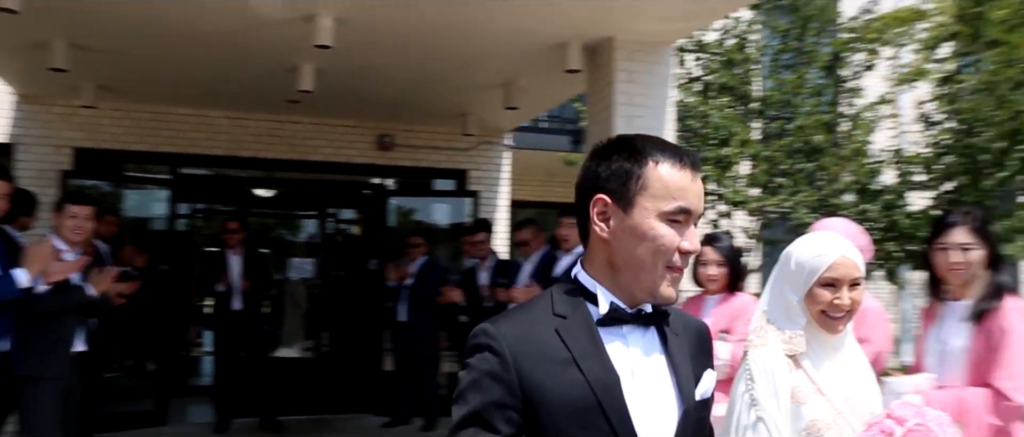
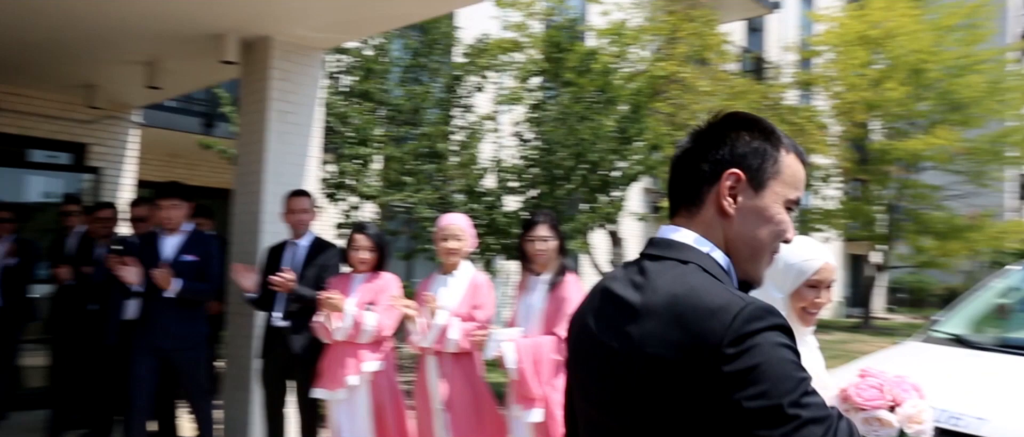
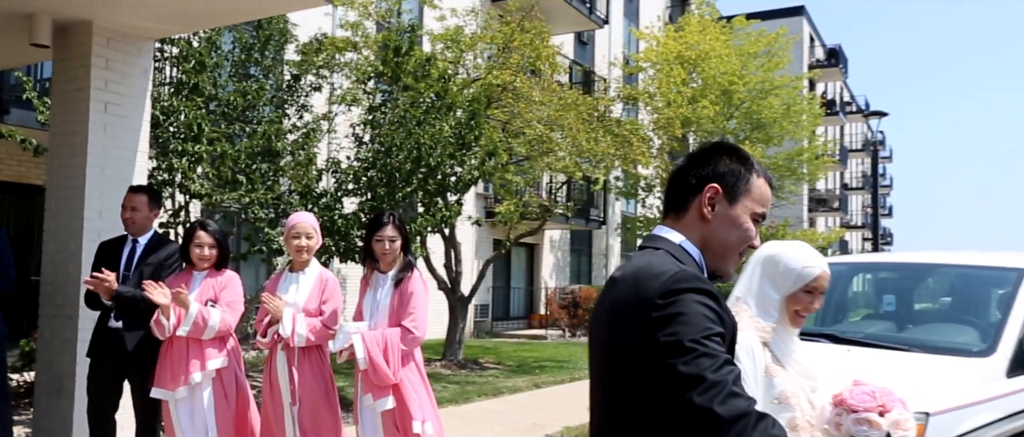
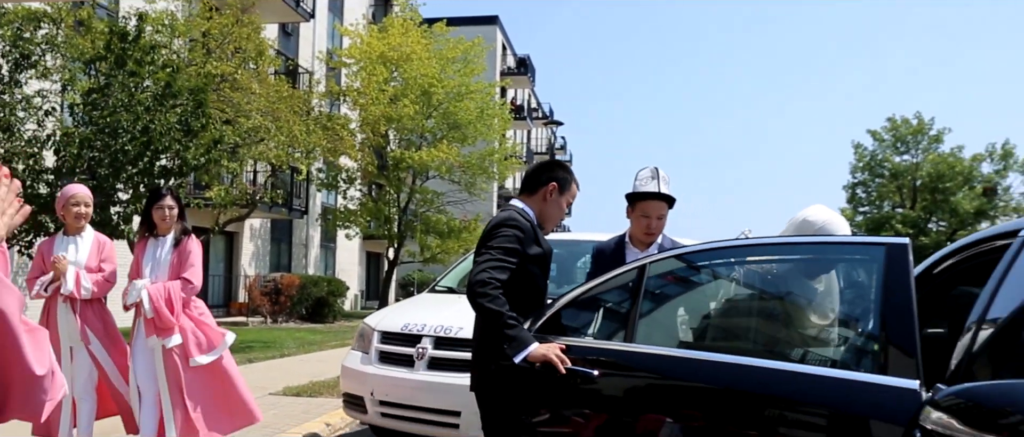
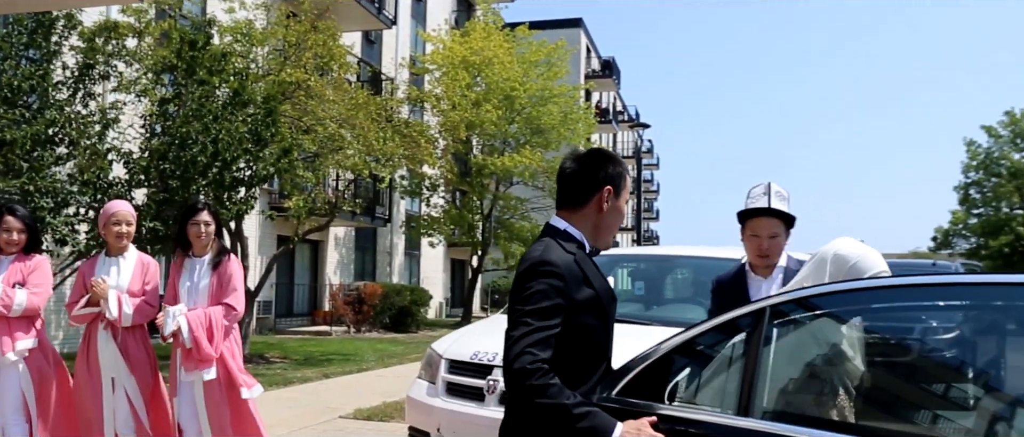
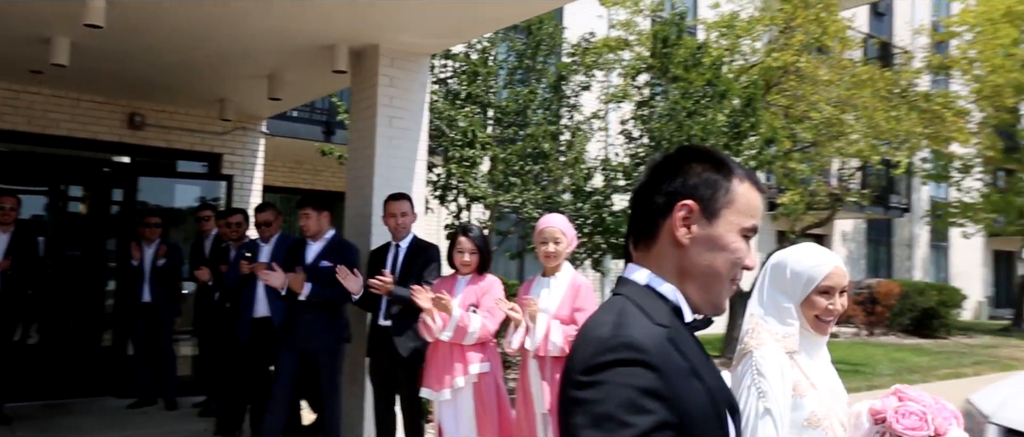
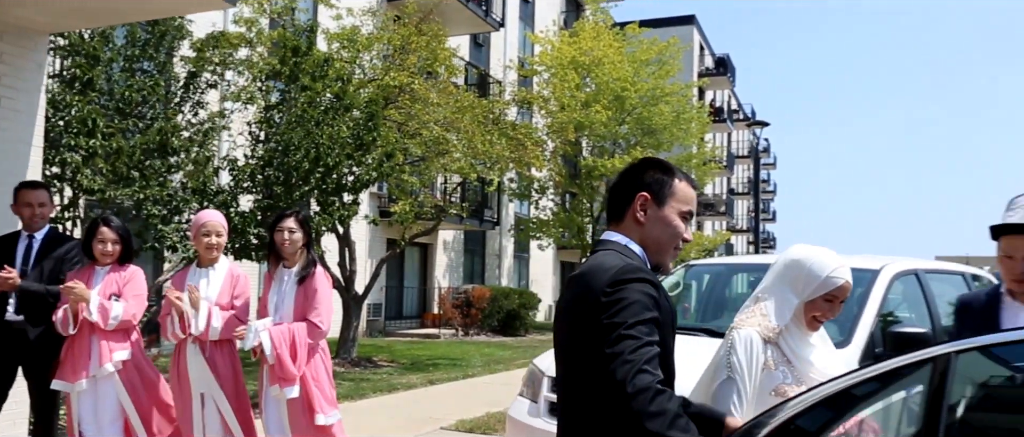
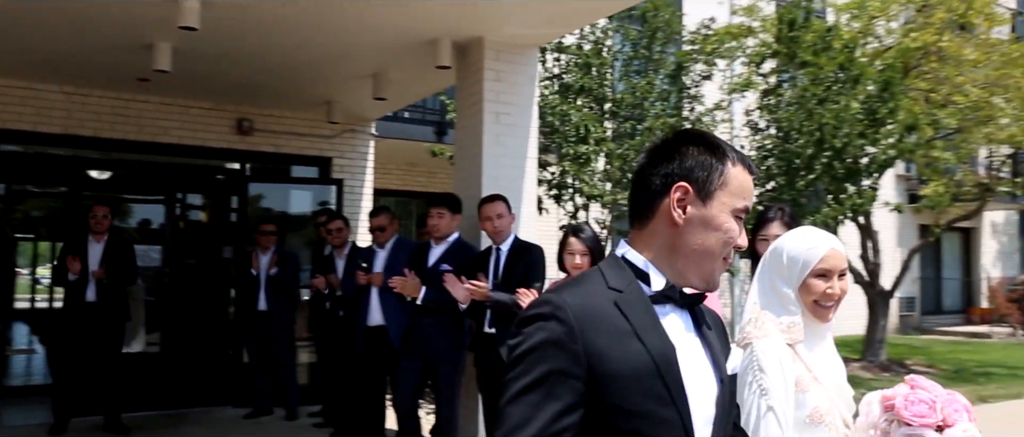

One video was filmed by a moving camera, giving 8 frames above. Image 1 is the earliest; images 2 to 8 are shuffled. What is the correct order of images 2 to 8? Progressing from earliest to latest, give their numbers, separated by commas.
8, 6, 2, 3, 7, 5, 4
